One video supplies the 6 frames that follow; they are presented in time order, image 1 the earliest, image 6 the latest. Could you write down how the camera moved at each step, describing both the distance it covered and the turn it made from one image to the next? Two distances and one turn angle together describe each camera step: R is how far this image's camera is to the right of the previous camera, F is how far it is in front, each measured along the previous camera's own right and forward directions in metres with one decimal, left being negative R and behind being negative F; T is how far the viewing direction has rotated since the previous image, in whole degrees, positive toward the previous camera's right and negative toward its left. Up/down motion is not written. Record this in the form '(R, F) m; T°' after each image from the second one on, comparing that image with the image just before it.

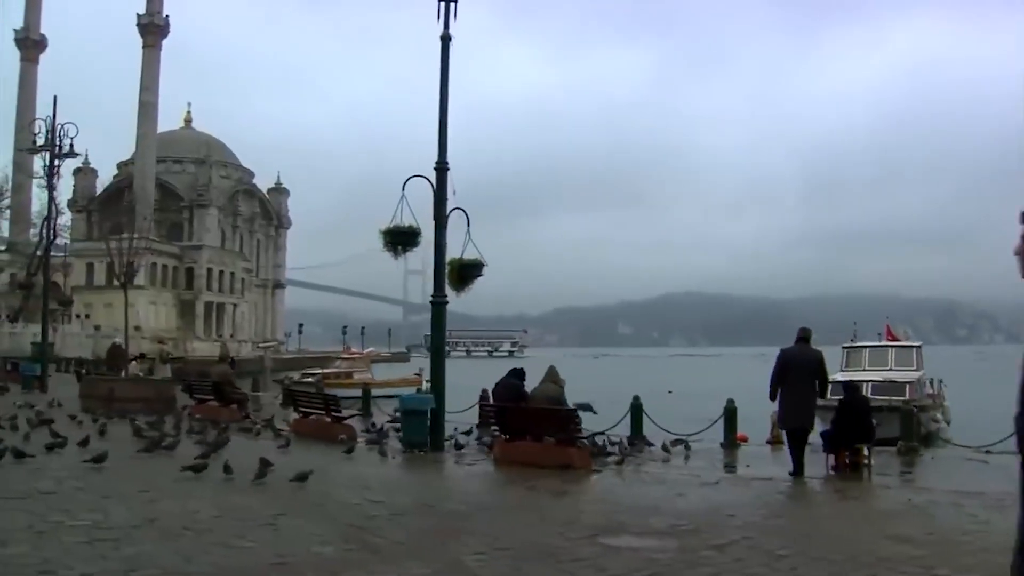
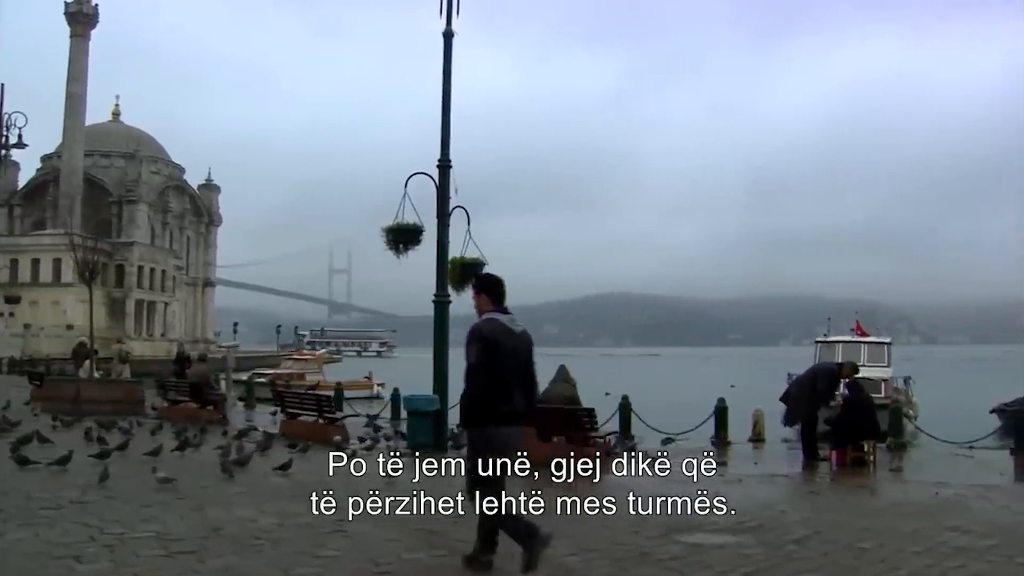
(-1.3, +0.1) m; +5°
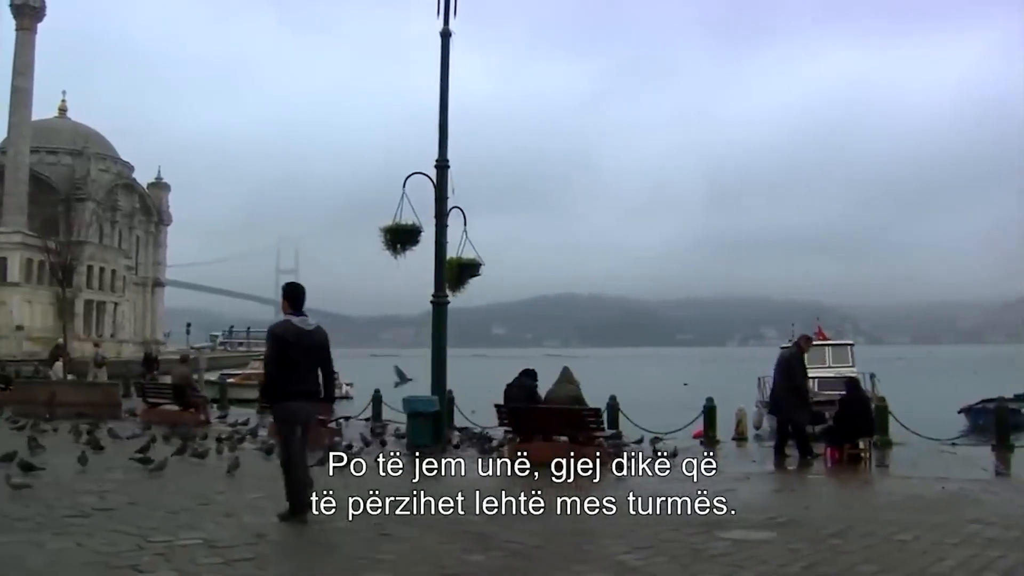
(-0.9, 0.0) m; +3°
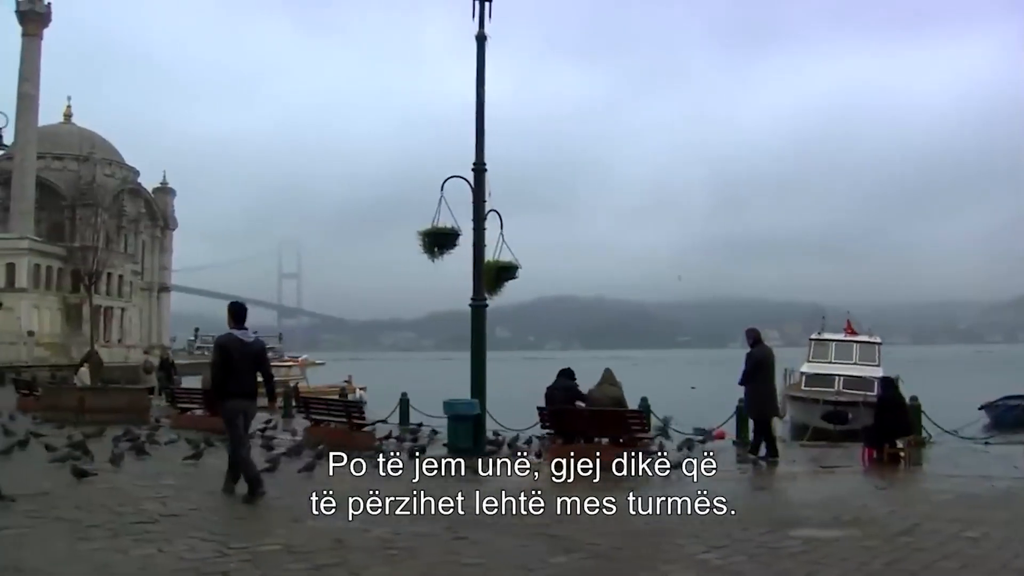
(-0.6, -0.1) m; 0°
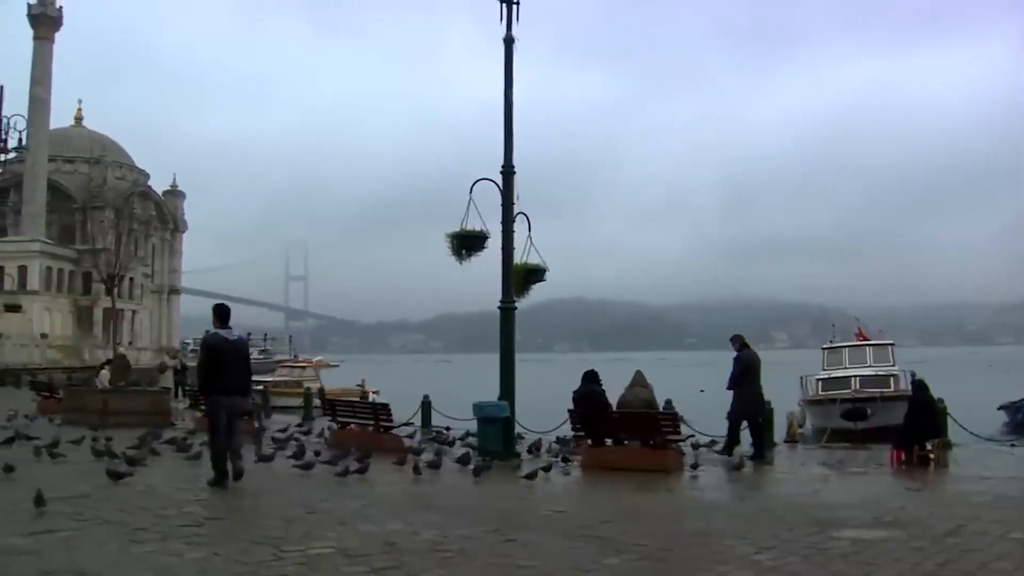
(-0.4, -0.1) m; 0°
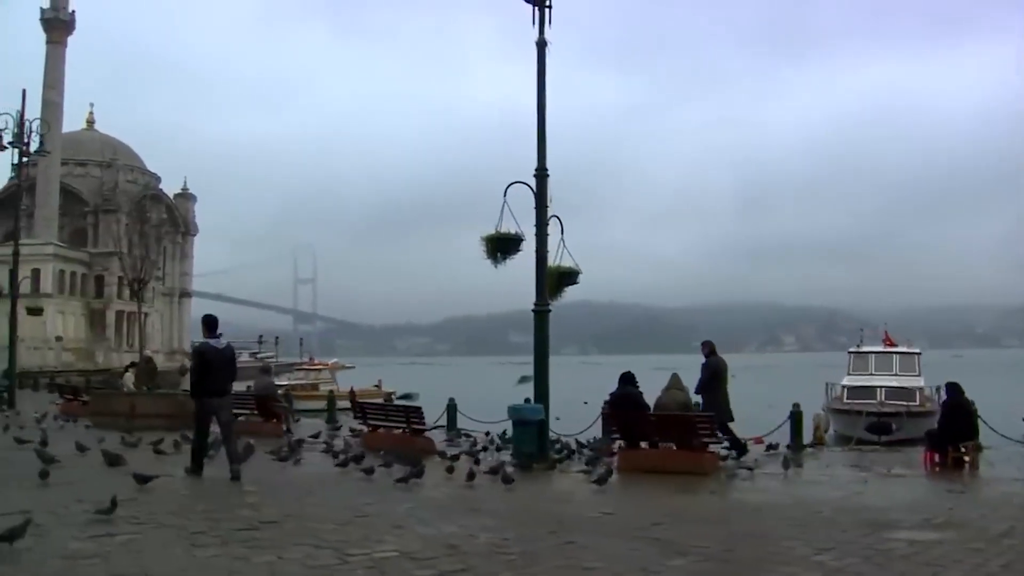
(-0.5, -0.1) m; 0°
